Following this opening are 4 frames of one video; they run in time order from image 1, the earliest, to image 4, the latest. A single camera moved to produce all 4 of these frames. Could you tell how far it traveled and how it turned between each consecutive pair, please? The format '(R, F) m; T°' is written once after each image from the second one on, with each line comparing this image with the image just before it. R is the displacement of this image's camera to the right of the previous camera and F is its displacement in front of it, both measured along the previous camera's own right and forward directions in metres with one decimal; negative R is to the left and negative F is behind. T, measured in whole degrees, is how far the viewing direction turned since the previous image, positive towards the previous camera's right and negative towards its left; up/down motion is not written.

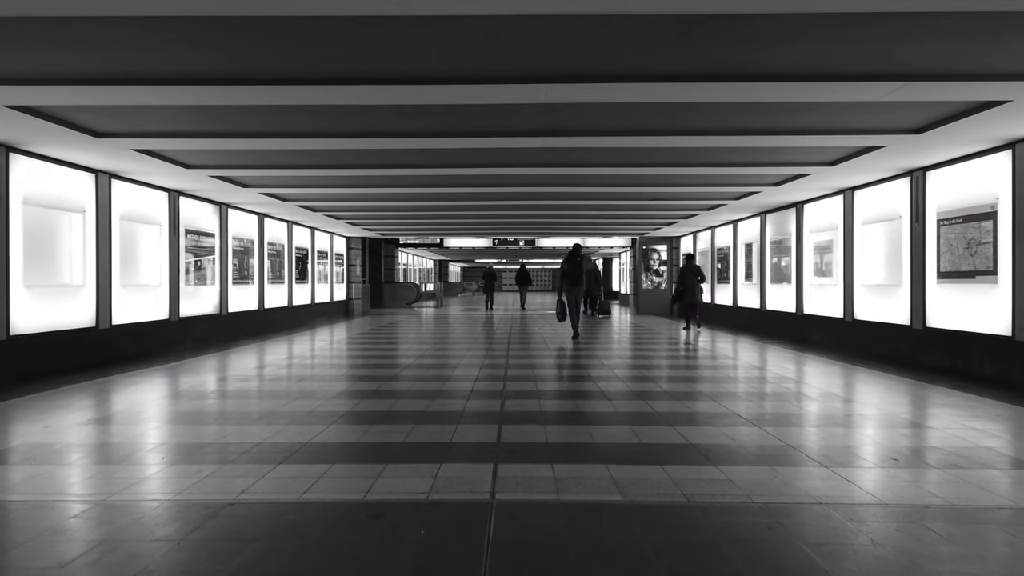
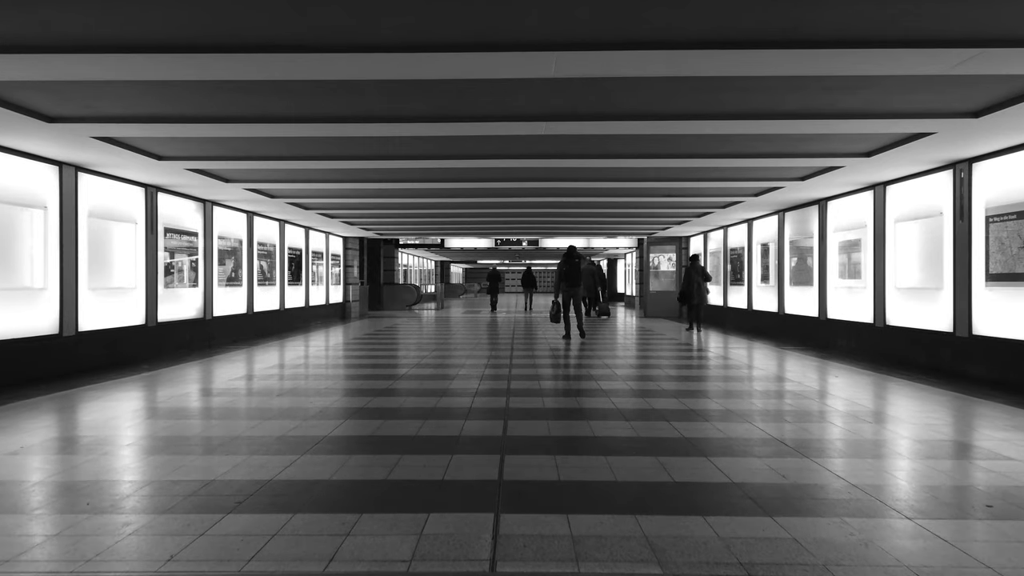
(0.0, +0.8) m; 0°
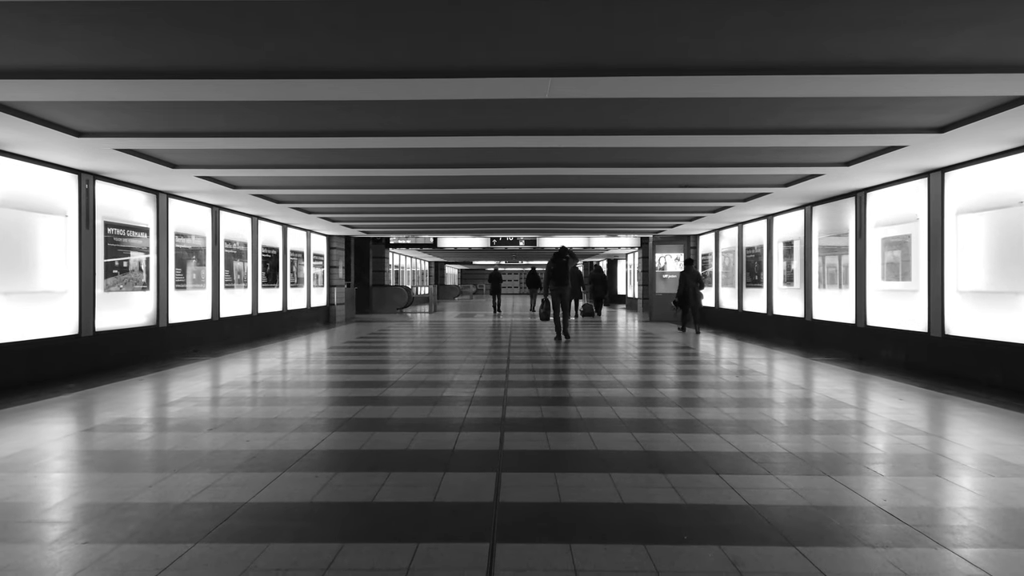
(0.0, +1.5) m; 0°
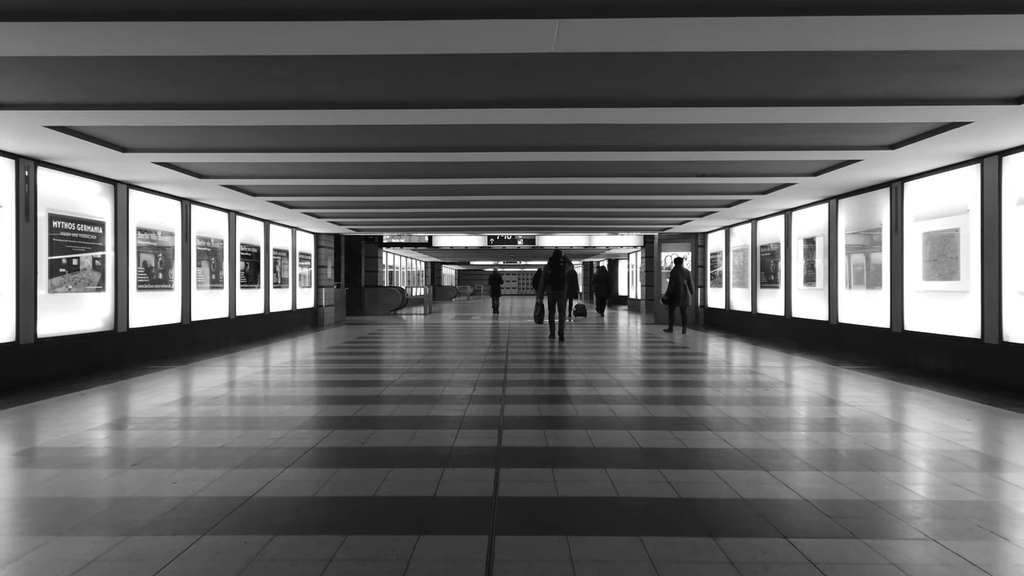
(0.0, +1.1) m; 0°
